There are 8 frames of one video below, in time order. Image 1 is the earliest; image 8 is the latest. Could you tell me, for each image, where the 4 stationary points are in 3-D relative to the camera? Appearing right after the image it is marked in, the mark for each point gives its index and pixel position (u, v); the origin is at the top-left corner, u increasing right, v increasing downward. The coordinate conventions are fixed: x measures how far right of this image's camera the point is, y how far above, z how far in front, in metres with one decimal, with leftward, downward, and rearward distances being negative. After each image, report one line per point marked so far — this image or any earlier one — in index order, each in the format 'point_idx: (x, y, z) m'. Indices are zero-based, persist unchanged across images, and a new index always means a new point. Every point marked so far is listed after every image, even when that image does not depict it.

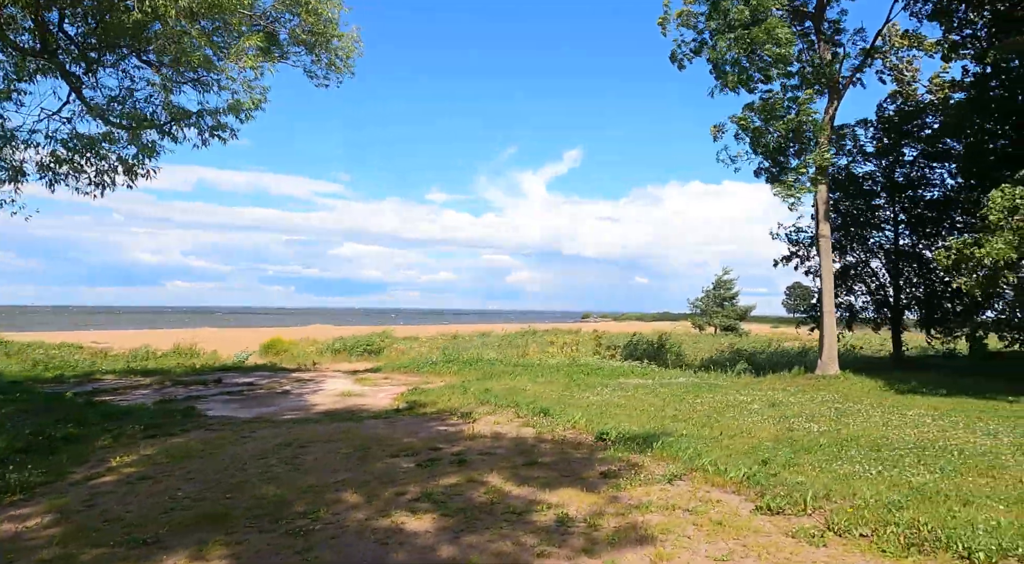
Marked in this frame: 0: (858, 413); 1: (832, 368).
0: (+5.6, -2.1, +10.5) m
1: (+9.6, -2.5, +19.1) m
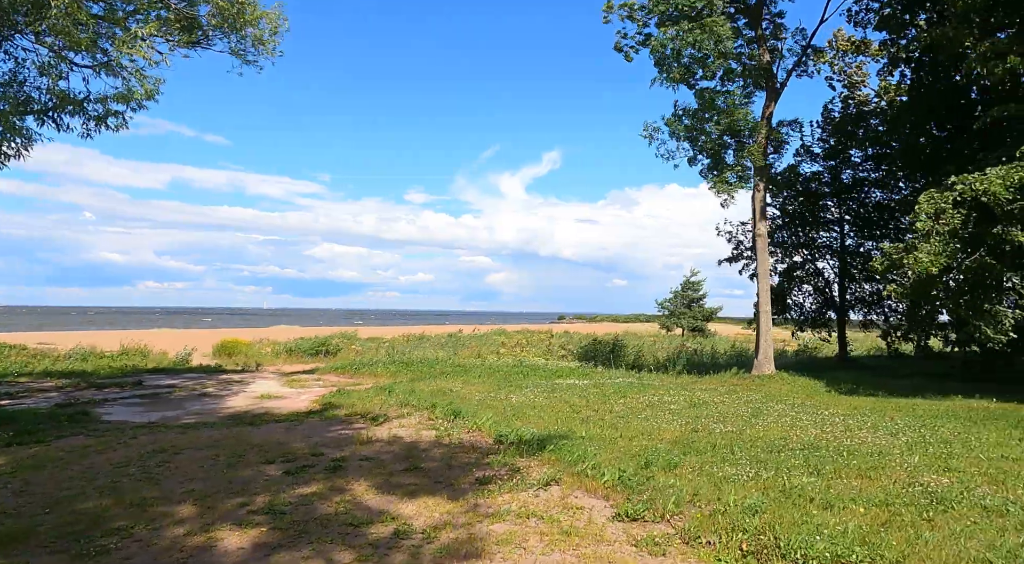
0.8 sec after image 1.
0: (+4.2, -2.1, +10.6) m
1: (+7.7, -2.5, +19.3) m
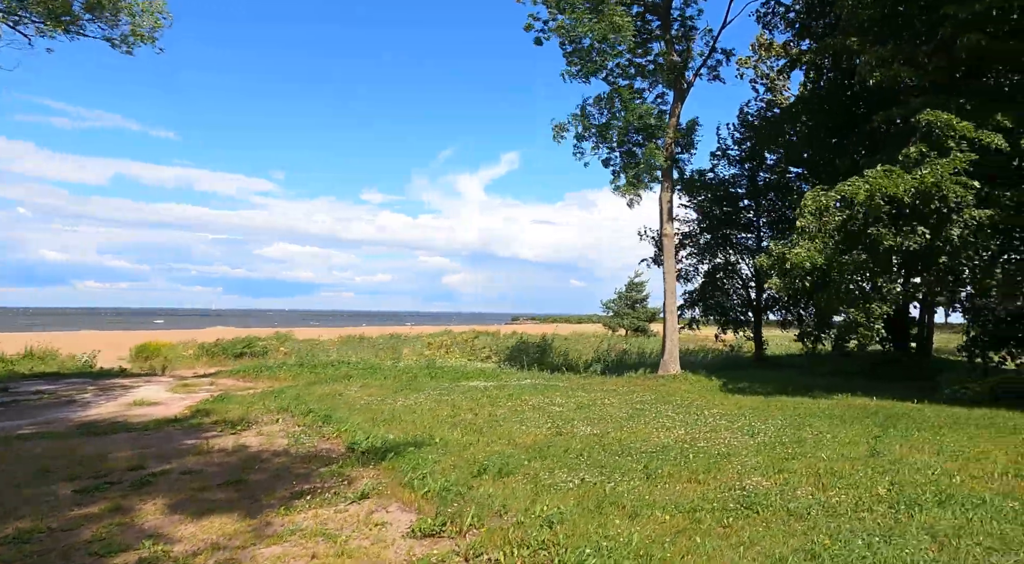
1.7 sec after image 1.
0: (+2.3, -2.2, +10.6) m
1: (+5.0, -2.6, +19.6) m
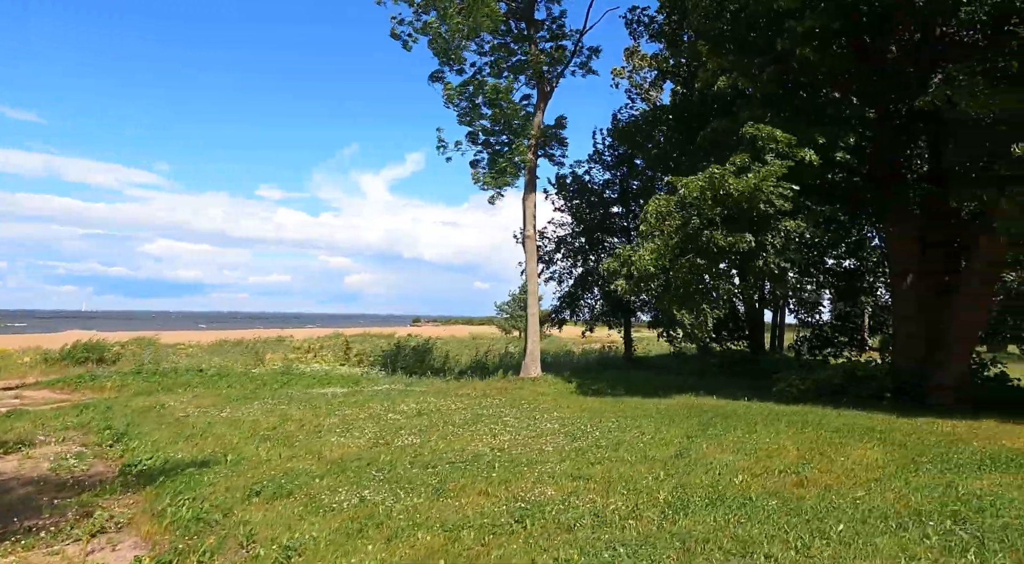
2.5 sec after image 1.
0: (-0.4, -2.2, +10.5) m
1: (+0.7, -2.7, +19.8) m
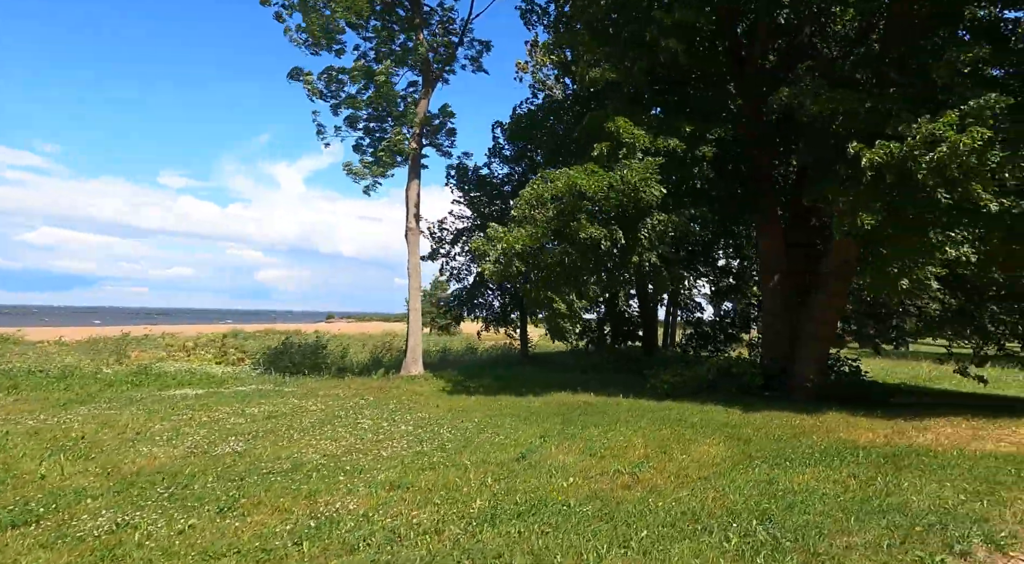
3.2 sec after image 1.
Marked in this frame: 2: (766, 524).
0: (-2.6, -2.1, +9.9) m
1: (-2.9, -2.6, +19.3) m
2: (+1.9, -1.8, +4.8) m
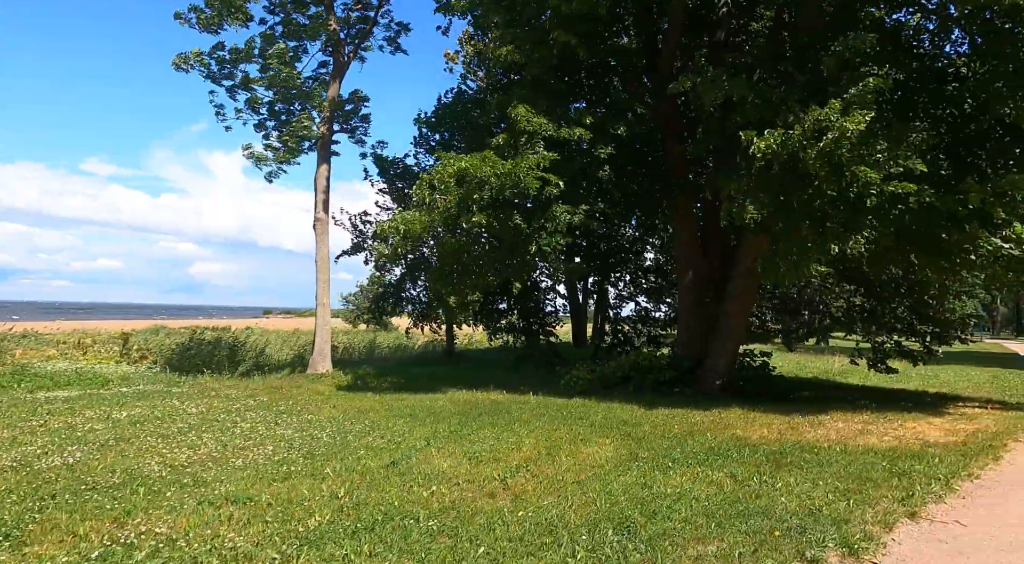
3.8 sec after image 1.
0: (-4.2, -2.0, +9.2) m
1: (-5.4, -2.4, +18.5) m
2: (+0.8, -1.8, +4.6) m
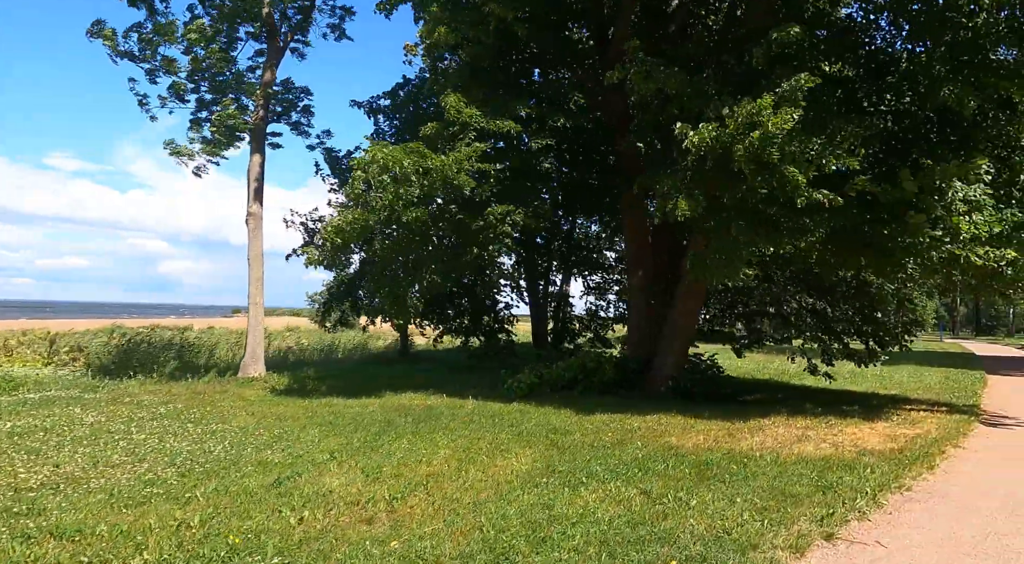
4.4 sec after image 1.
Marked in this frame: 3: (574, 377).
0: (-5.3, -2.0, +8.4) m
1: (-6.9, -2.4, +17.6) m
2: (-0.1, -1.8, +4.0) m
3: (+1.6, -2.6, +17.4) m
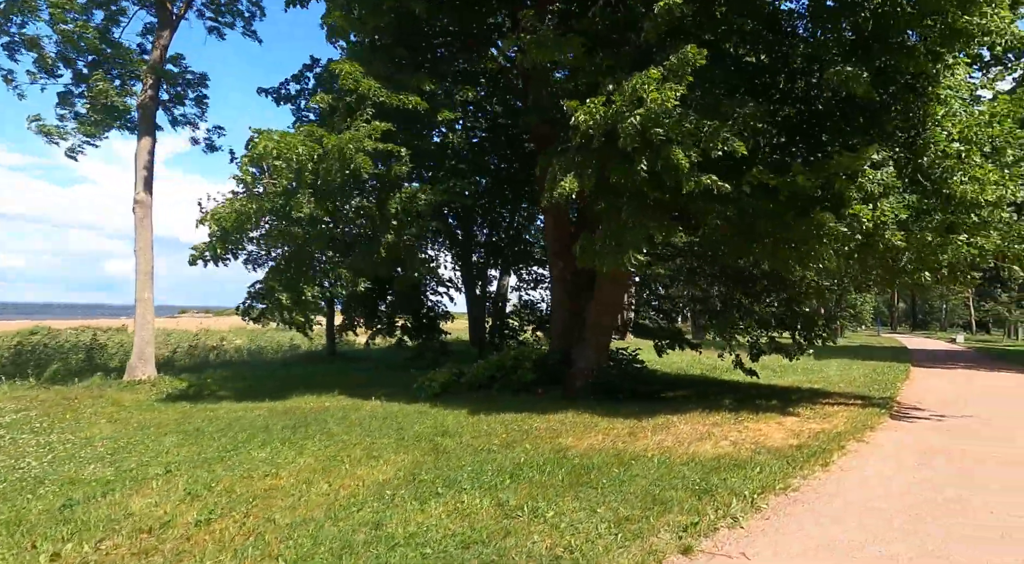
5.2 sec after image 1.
0: (-6.8, -1.9, +7.3) m
1: (-9.1, -2.2, +16.4) m
2: (-1.3, -1.7, +3.3) m
3: (-0.6, -2.4, +16.8) m
